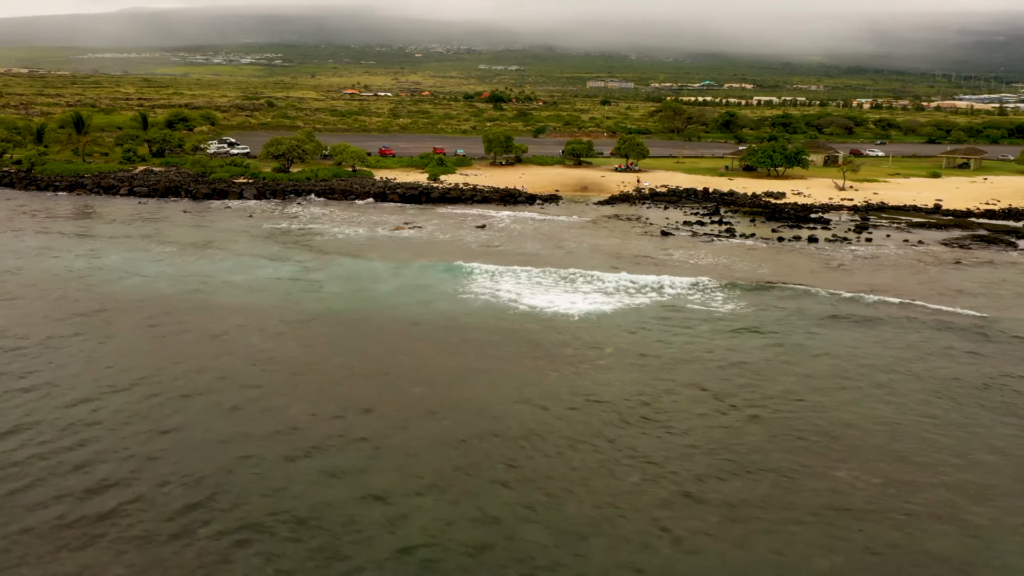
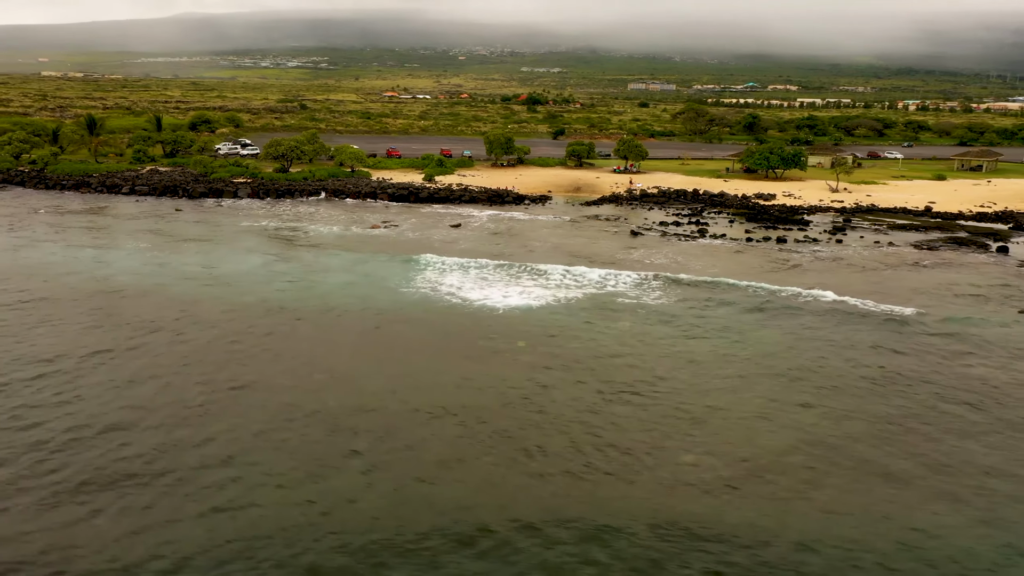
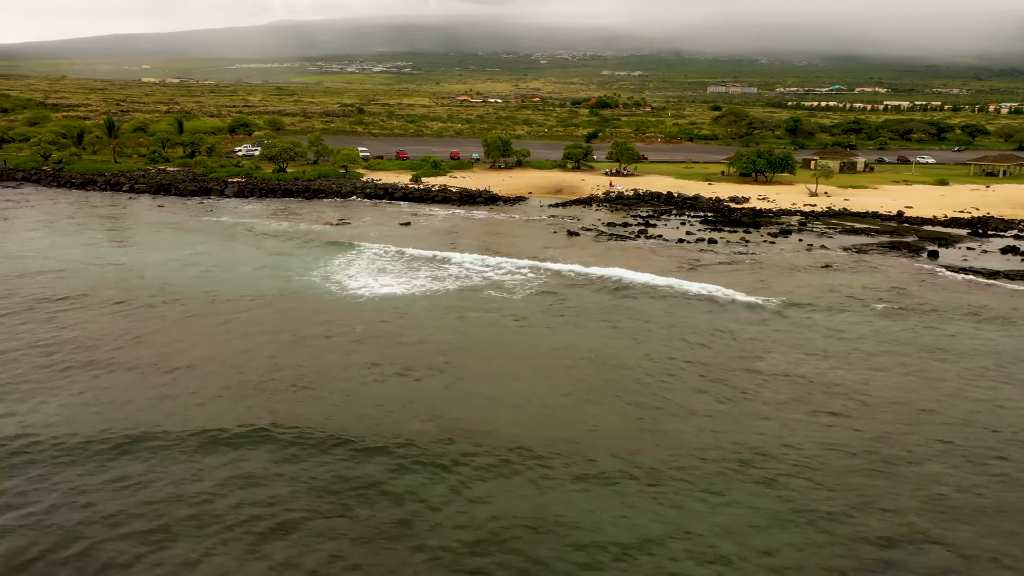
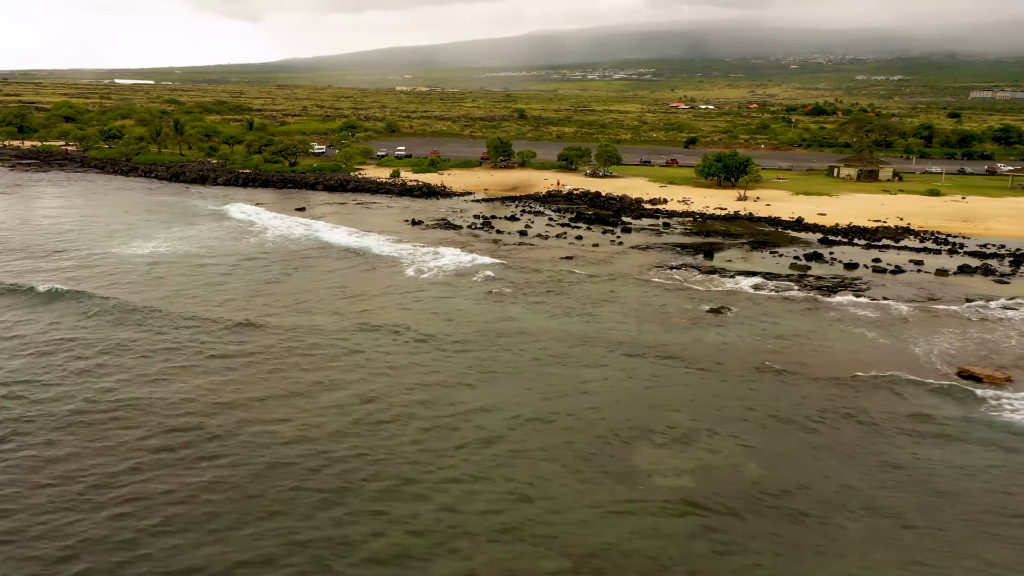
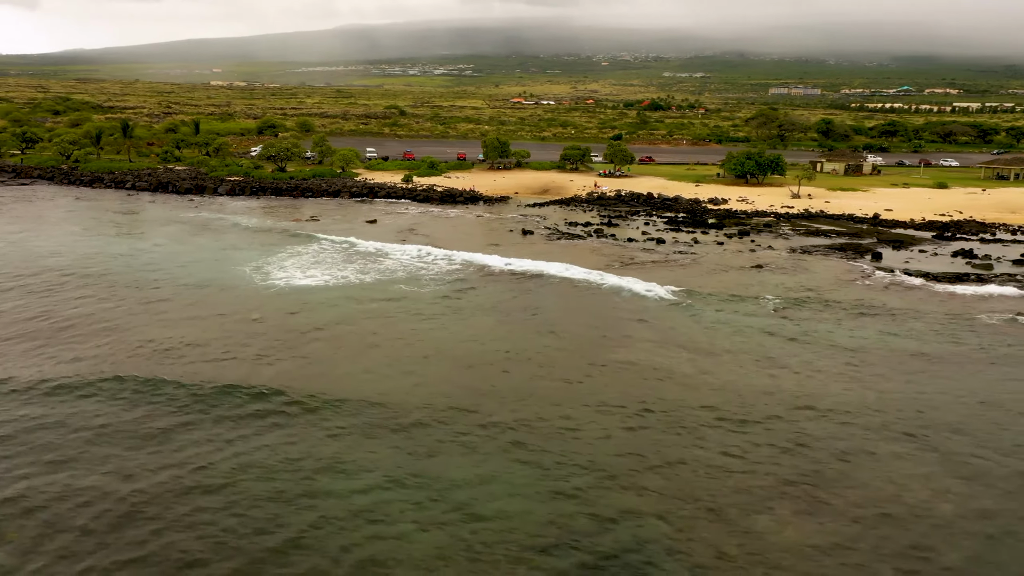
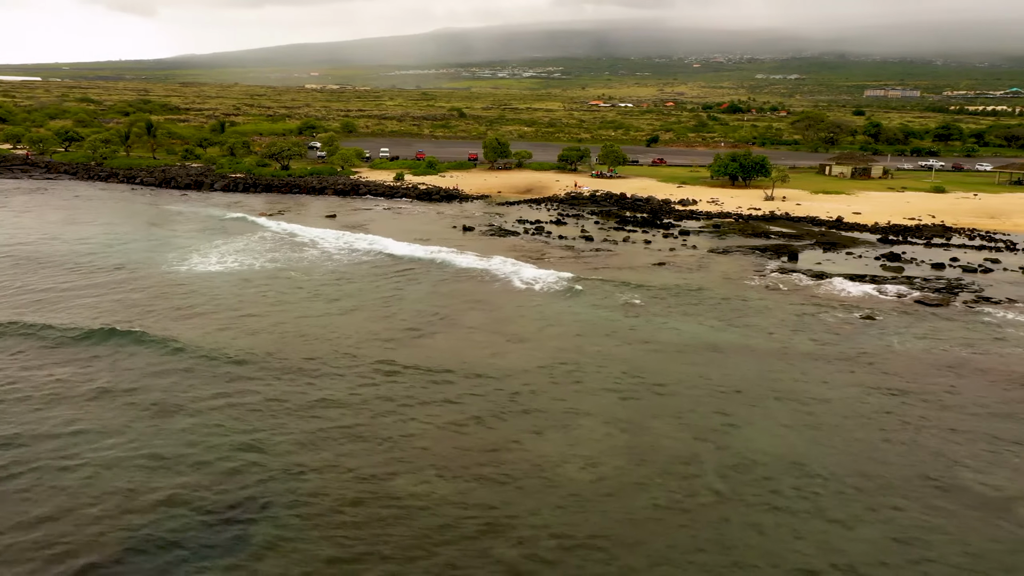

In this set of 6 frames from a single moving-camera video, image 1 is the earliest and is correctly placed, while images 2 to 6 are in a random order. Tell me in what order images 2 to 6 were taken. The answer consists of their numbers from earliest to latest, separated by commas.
2, 3, 5, 6, 4
